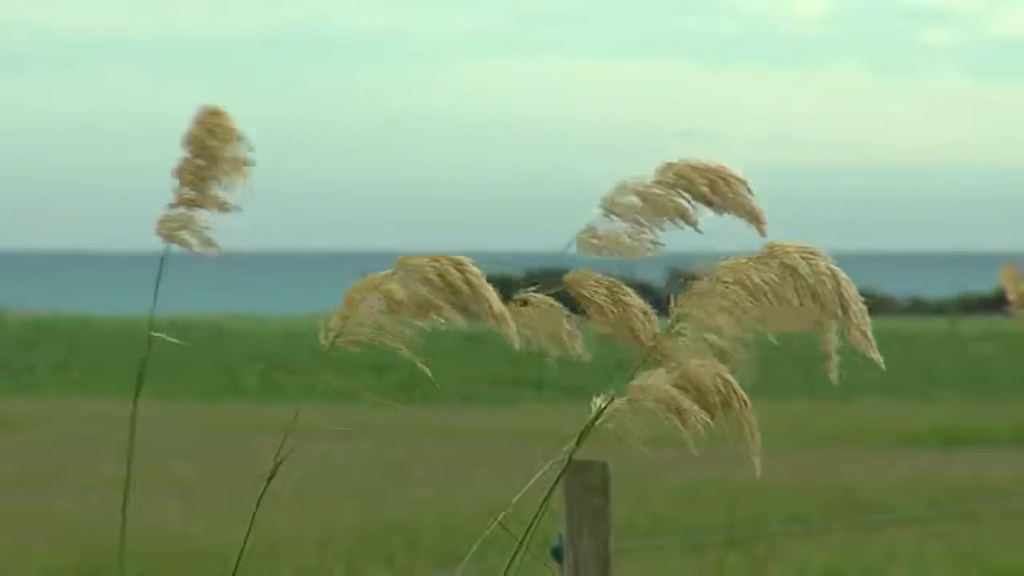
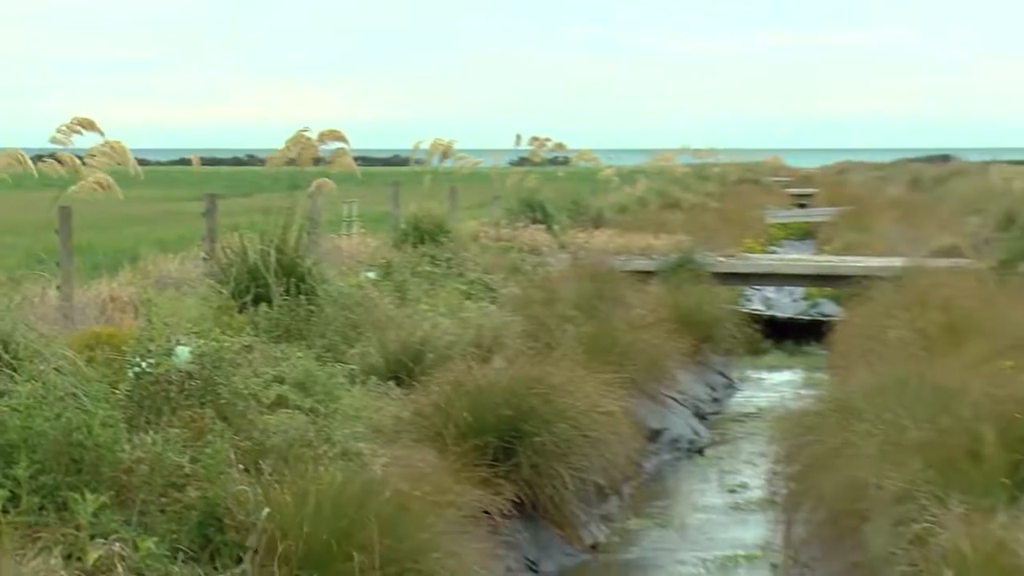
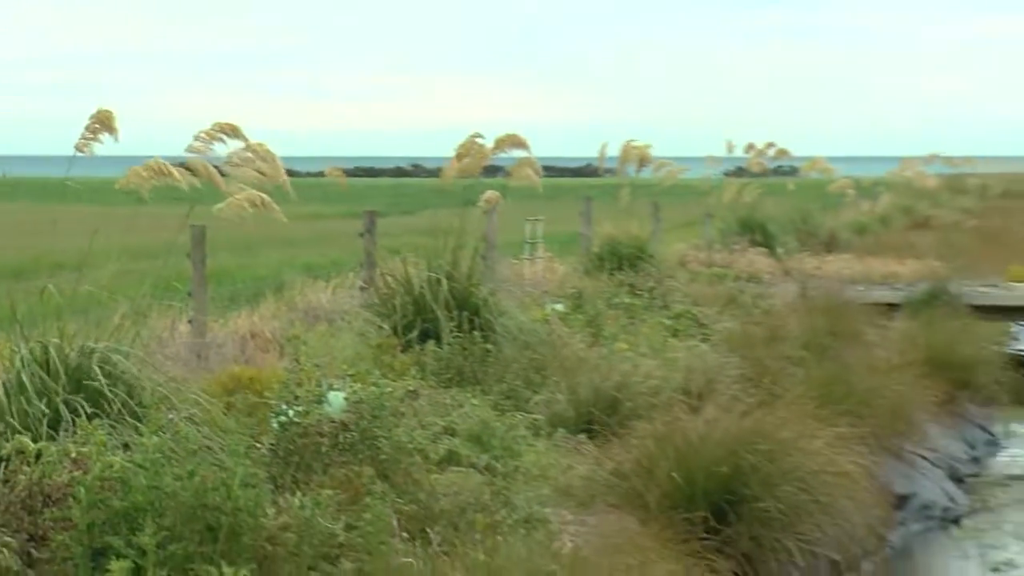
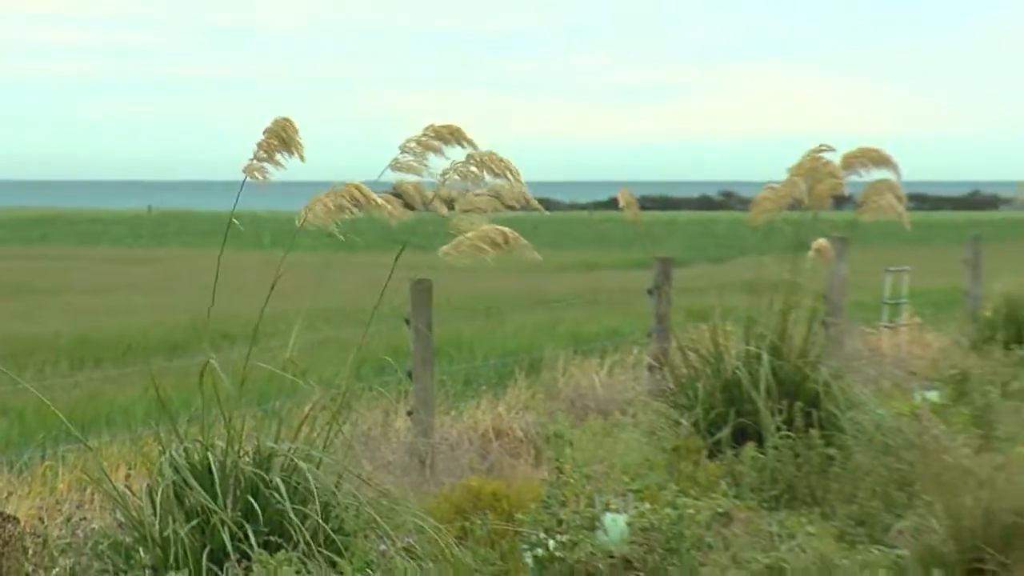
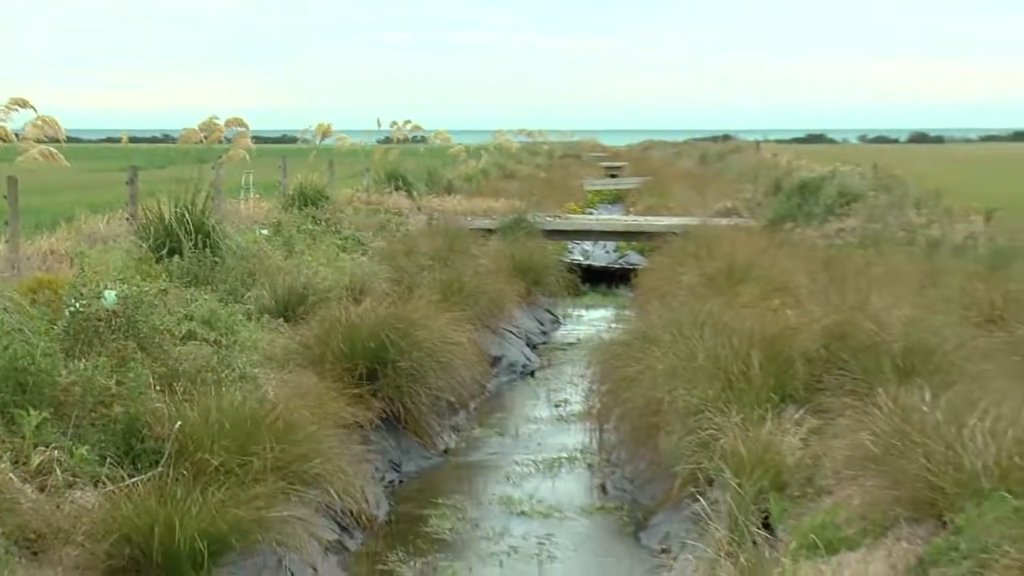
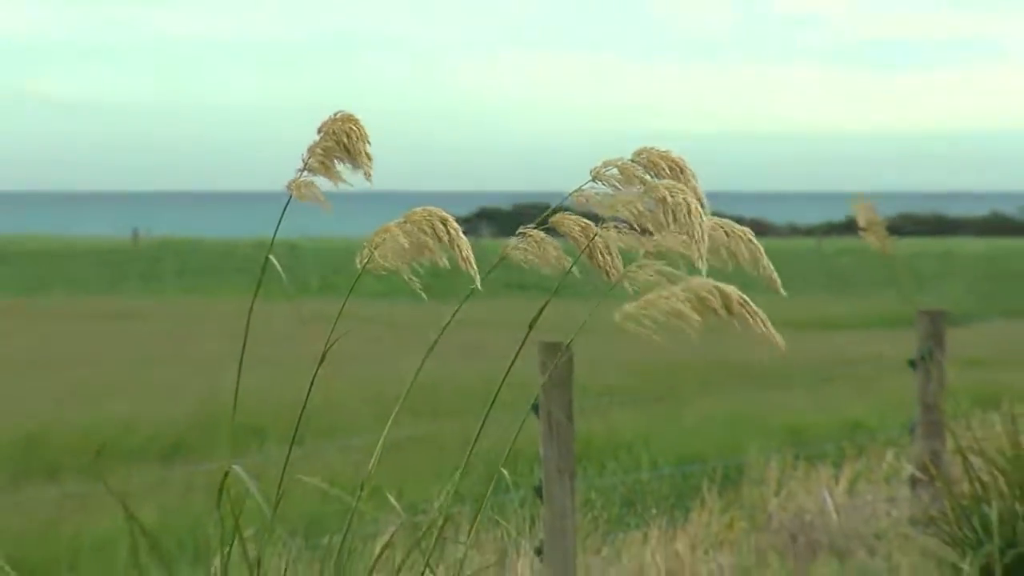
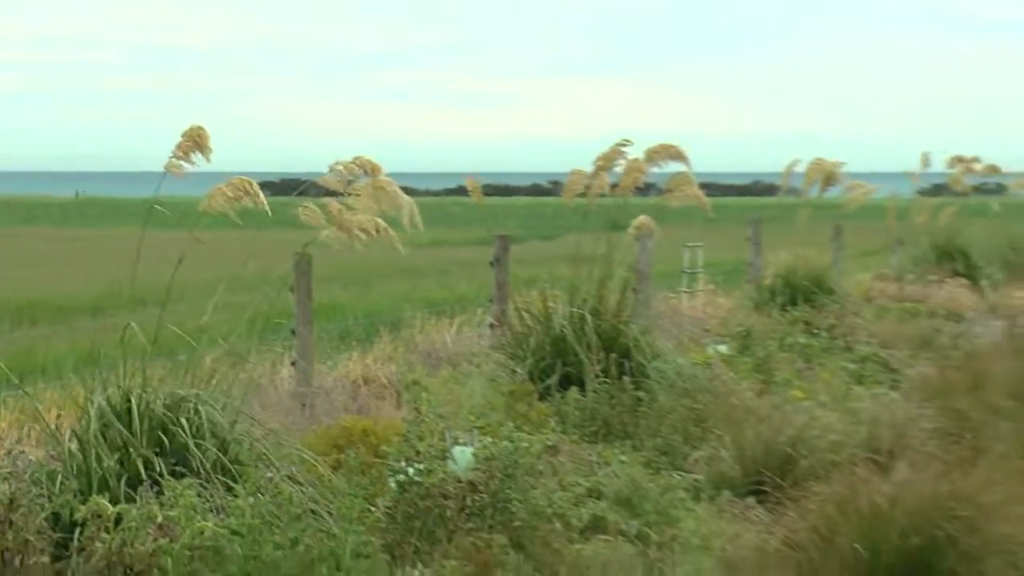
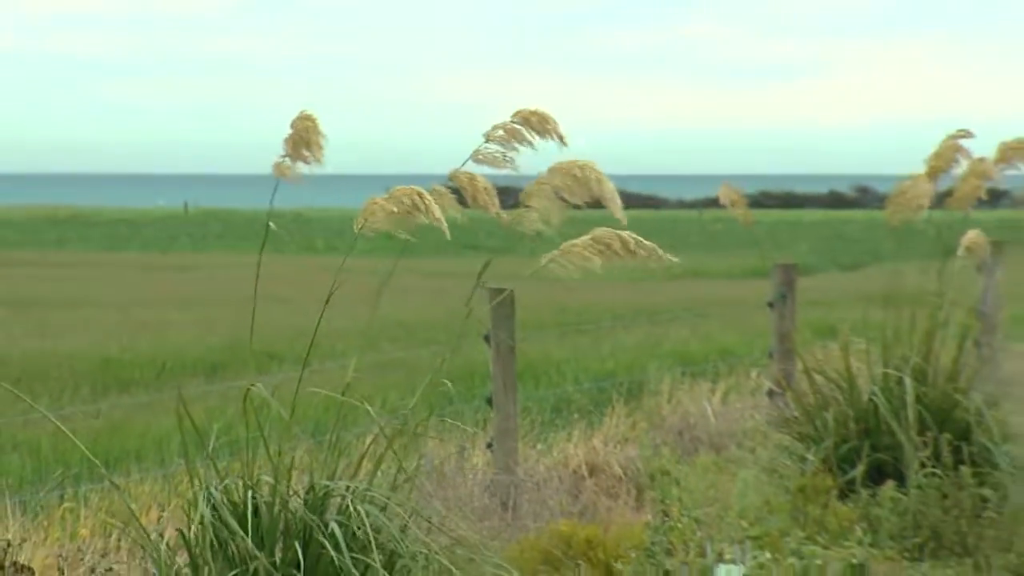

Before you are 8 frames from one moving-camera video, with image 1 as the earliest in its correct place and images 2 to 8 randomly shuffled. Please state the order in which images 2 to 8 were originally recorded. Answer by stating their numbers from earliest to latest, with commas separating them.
6, 8, 4, 7, 3, 2, 5
